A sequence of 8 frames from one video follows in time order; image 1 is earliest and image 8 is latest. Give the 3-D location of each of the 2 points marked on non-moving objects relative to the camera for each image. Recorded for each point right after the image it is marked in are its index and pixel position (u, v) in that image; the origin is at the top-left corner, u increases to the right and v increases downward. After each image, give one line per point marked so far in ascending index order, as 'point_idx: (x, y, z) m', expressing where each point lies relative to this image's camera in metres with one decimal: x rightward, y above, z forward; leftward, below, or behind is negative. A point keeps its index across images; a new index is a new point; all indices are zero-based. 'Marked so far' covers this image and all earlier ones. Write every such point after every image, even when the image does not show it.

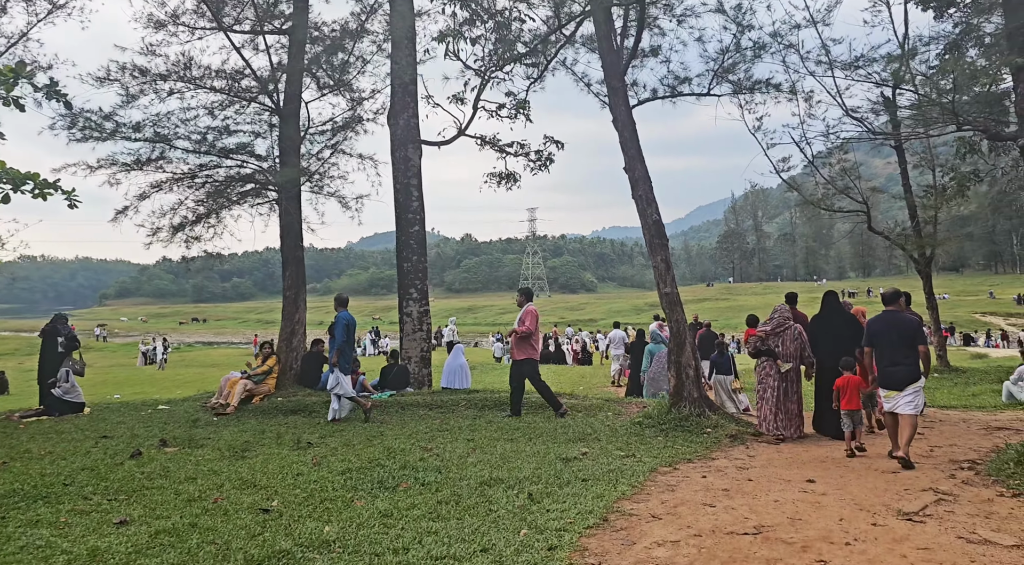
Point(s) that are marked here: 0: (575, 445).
0: (+0.7, -1.7, +8.7) m
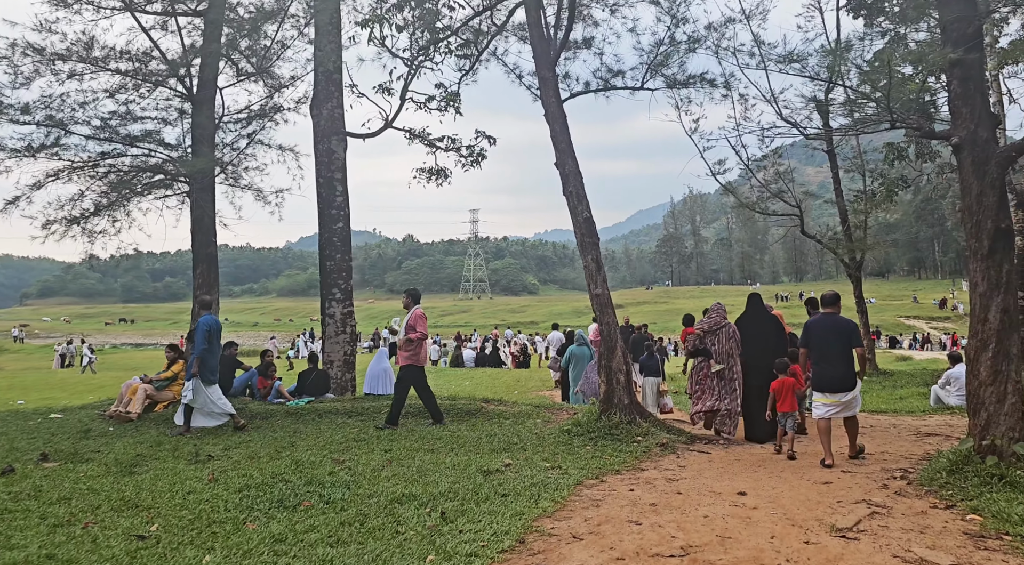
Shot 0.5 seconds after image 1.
0: (-0.1, -1.8, +8.3) m
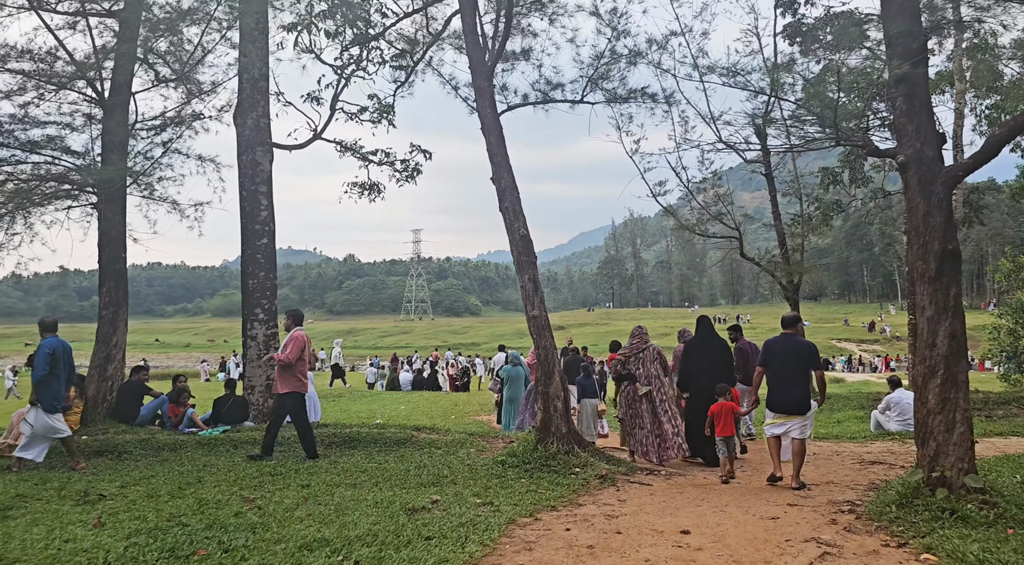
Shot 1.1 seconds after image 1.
0: (-0.8, -1.9, +7.6) m
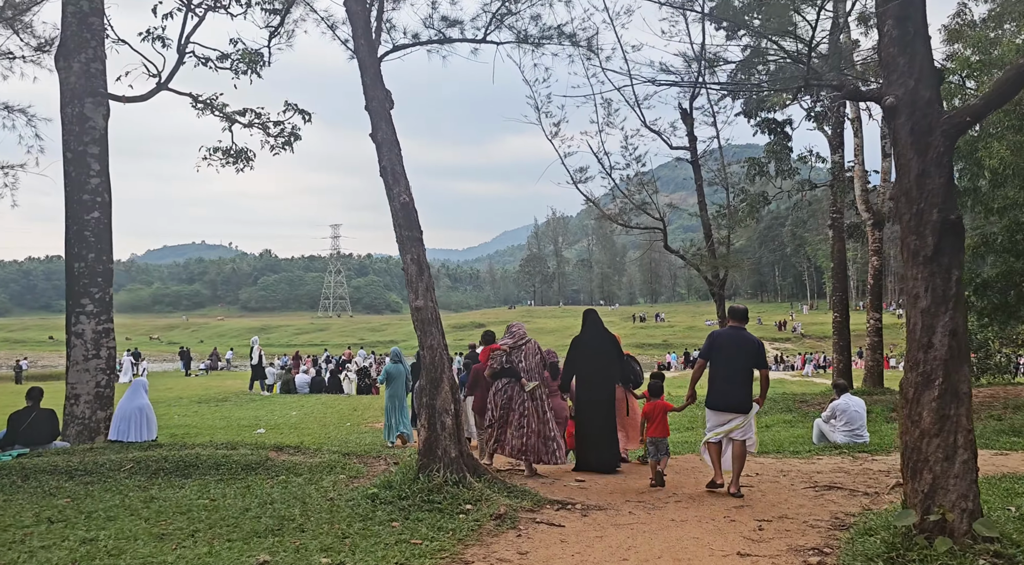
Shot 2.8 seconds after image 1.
0: (-1.7, -1.8, +5.6) m
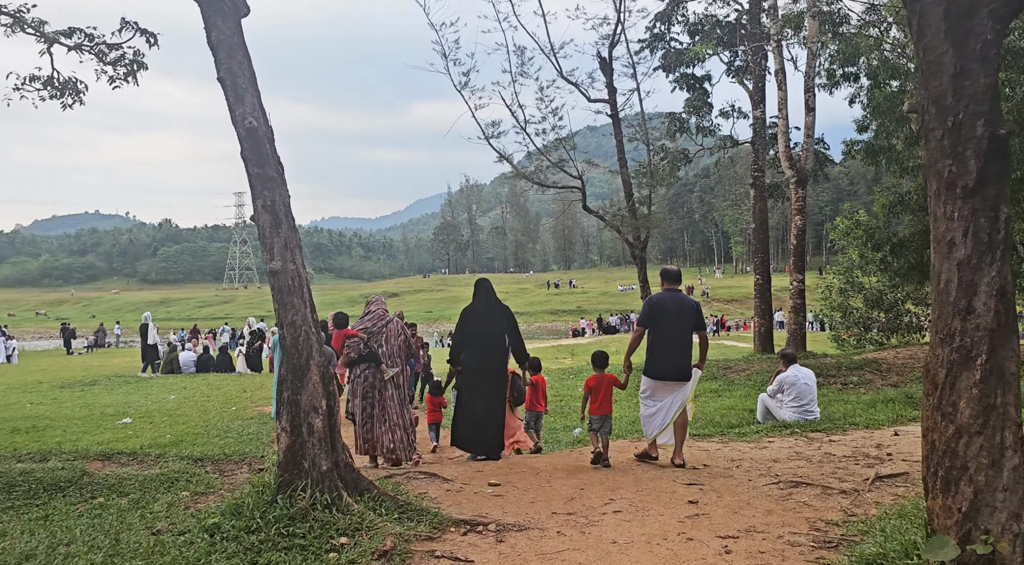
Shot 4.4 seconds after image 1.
0: (-2.3, -1.6, +3.7) m
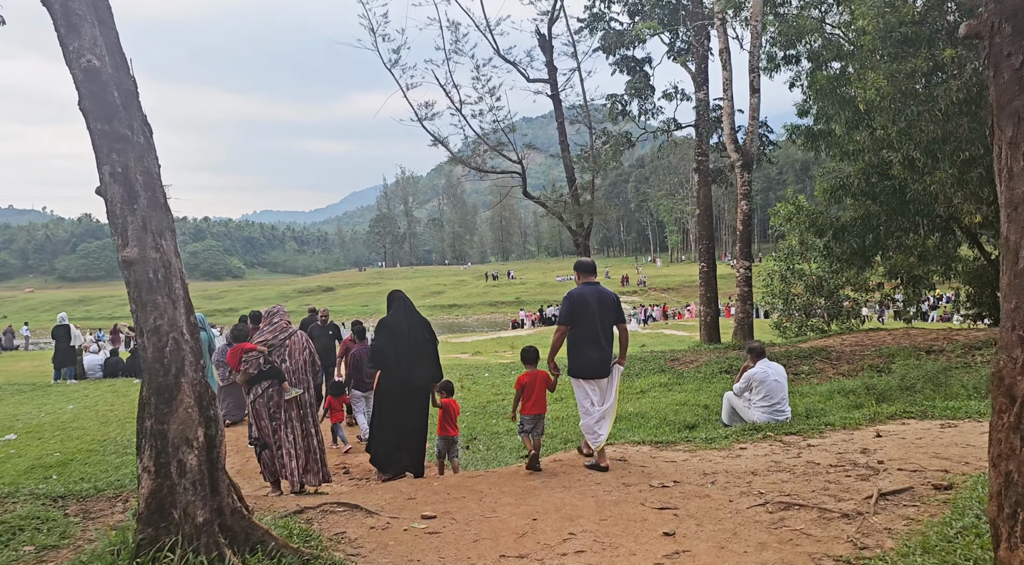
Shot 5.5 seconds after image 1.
0: (-2.5, -1.6, +2.4) m
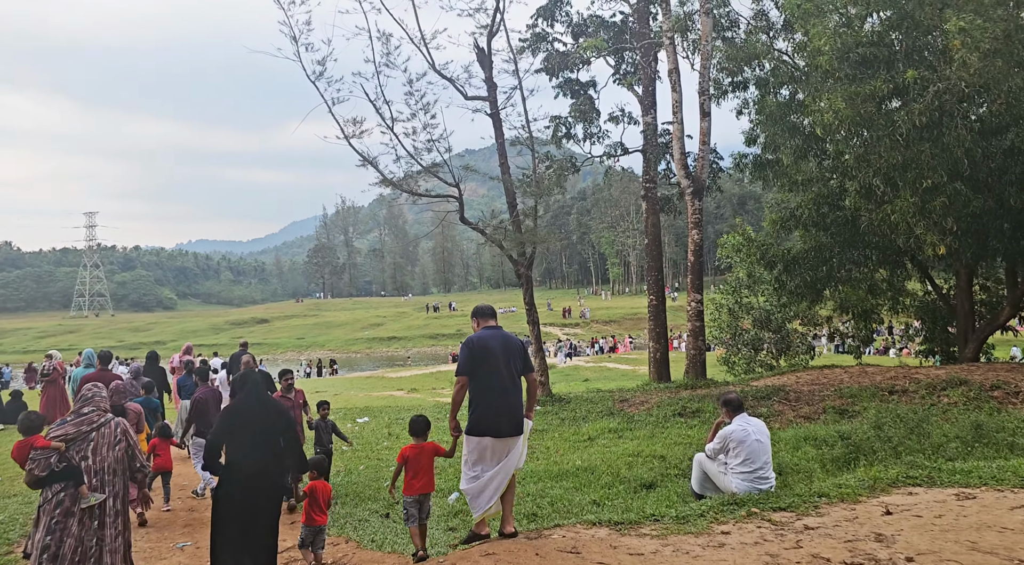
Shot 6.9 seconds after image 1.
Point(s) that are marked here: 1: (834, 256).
0: (-2.7, -1.6, +0.5) m
1: (+6.7, +0.6, +17.0) m
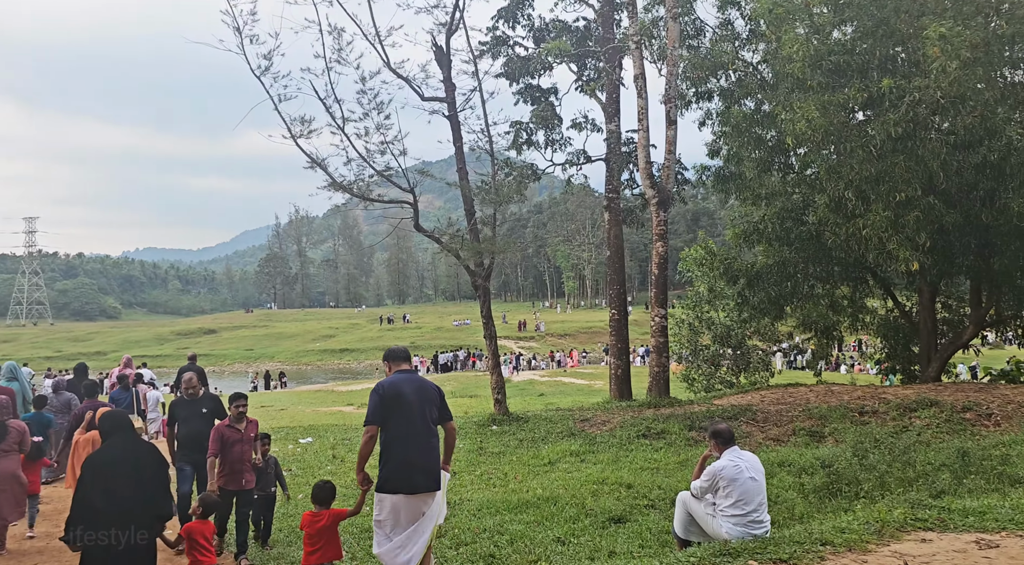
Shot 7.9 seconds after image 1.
0: (-2.6, -1.6, -0.6) m
1: (+5.8, +0.2, +16.4) m
